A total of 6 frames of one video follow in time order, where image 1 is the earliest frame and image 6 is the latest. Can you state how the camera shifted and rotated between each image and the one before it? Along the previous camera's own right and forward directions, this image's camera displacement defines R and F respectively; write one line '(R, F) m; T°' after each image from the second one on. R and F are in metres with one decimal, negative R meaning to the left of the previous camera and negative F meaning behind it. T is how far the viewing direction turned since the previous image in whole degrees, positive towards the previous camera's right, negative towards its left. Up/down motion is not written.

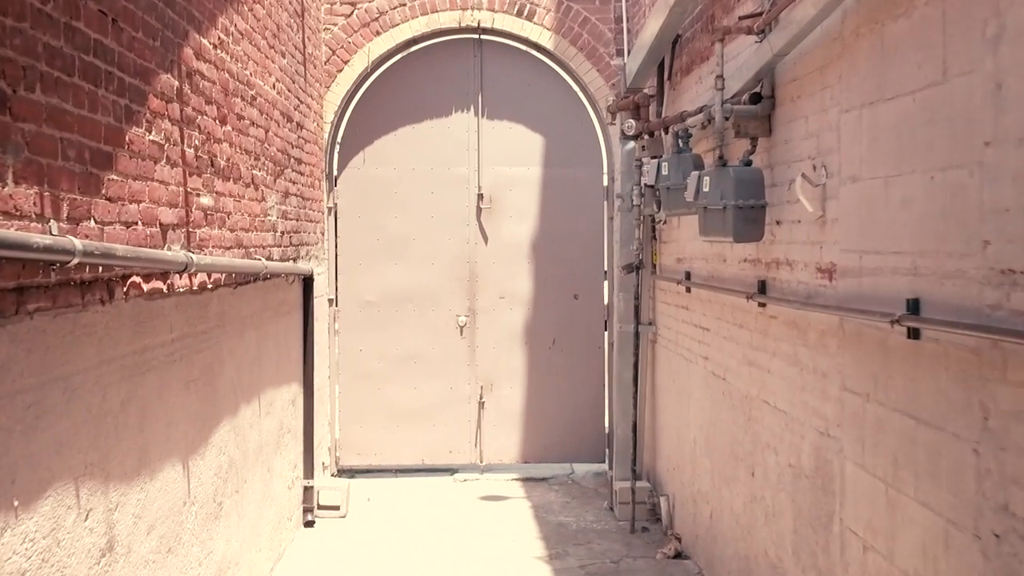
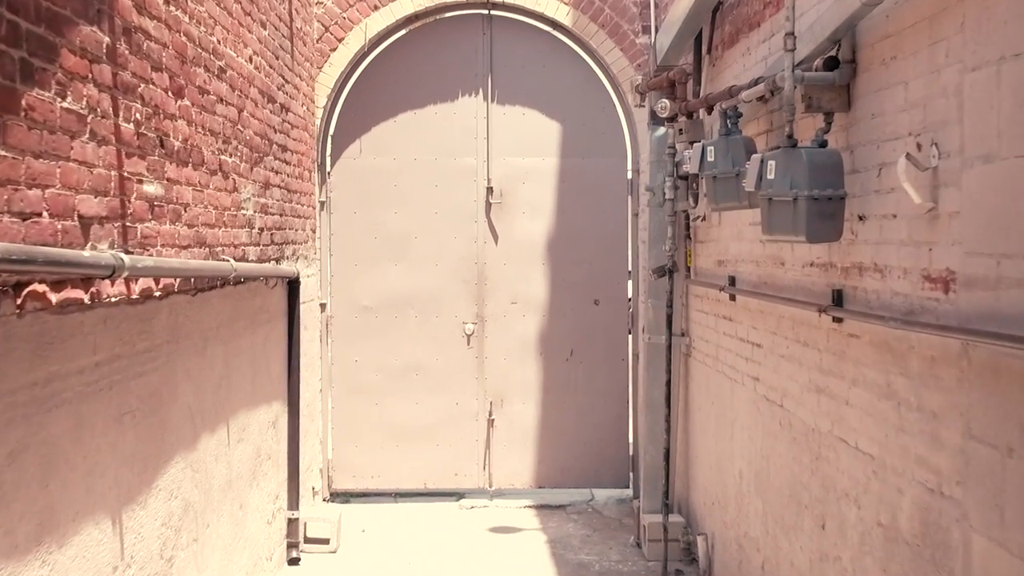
(0.0, +0.6) m; 0°
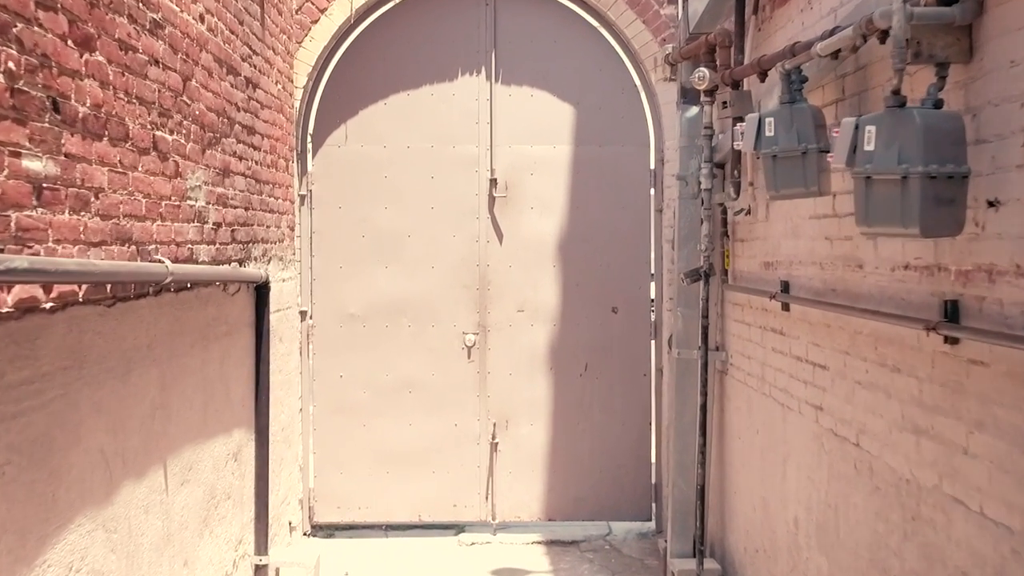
(0.0, +0.7) m; 0°
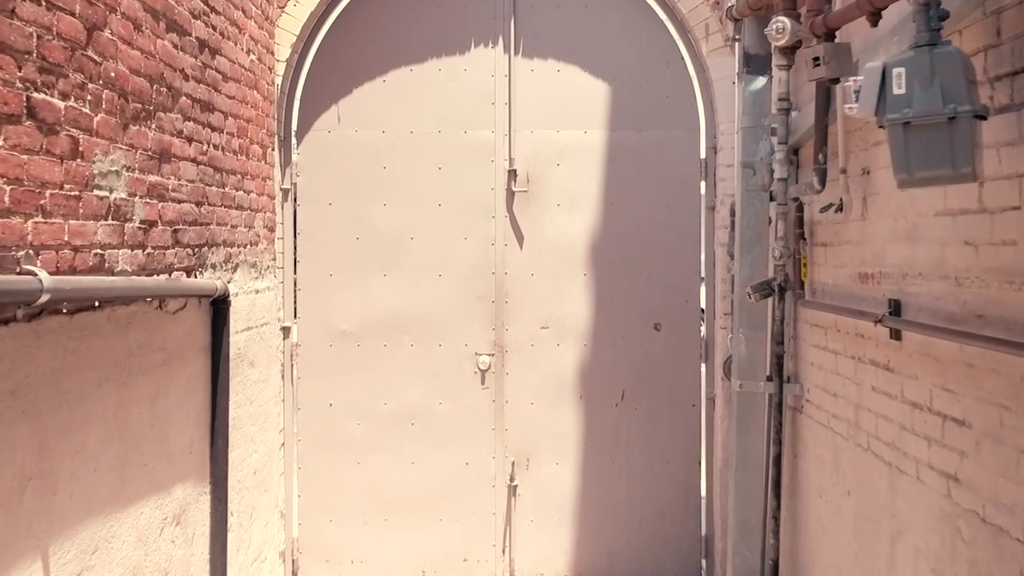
(0.0, +0.8) m; -1°
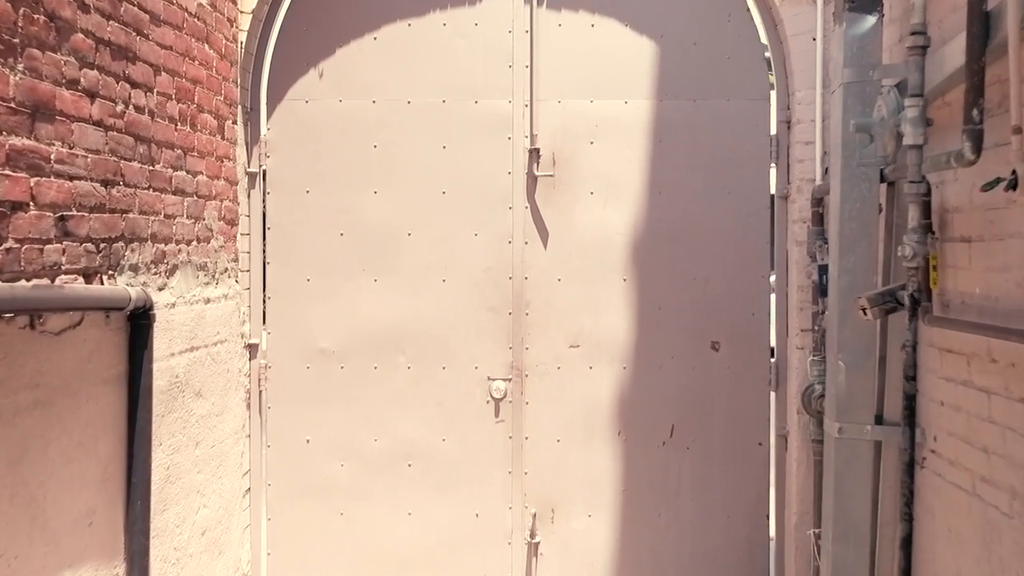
(0.0, +0.8) m; -1°
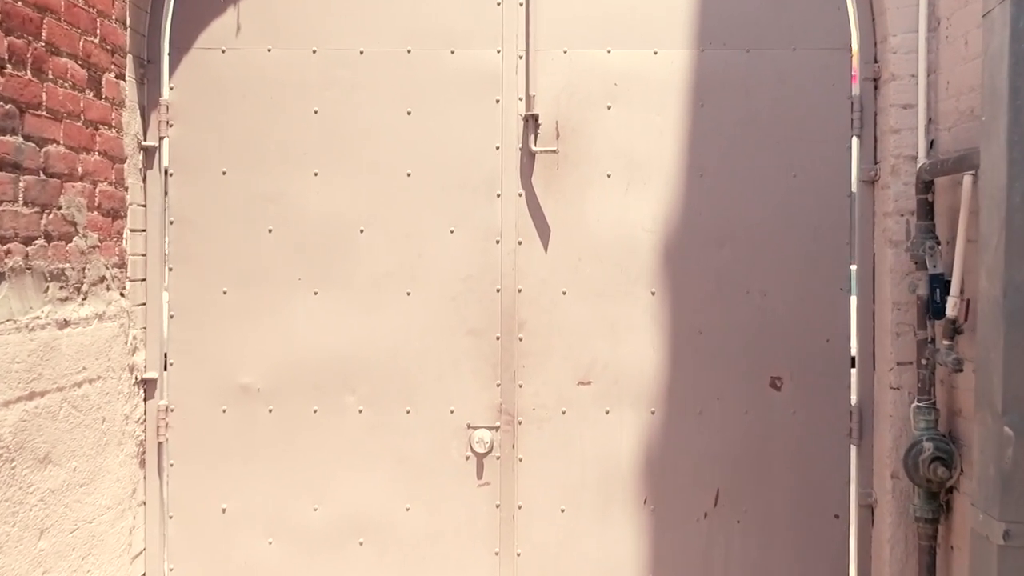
(0.0, +0.8) m; 0°
